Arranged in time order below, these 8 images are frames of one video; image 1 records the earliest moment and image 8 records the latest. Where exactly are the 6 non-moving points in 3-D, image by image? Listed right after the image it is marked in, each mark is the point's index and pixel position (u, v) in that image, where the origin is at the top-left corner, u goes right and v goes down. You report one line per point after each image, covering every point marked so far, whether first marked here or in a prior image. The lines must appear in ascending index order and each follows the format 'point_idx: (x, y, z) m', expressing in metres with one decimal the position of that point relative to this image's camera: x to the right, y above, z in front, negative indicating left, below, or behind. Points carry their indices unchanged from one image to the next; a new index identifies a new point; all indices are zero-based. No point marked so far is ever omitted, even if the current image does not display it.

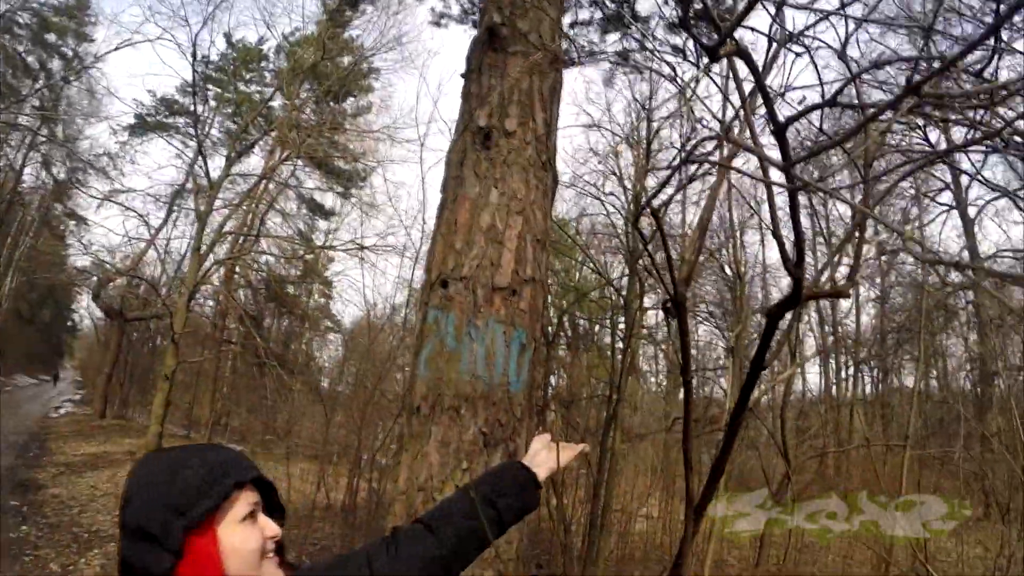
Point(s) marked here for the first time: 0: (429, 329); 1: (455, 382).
0: (-0.5, -0.2, +3.9) m
1: (-0.3, -0.5, +3.8) m
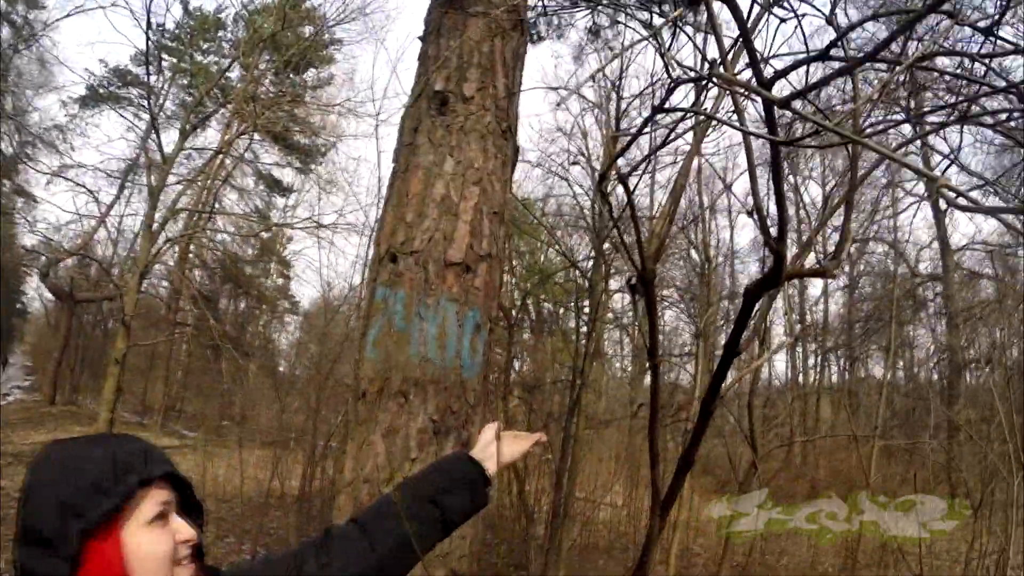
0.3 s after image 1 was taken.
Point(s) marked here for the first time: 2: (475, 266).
0: (-0.7, -0.1, +3.7) m
1: (-0.6, -0.4, +3.6) m
2: (-0.2, +0.1, +3.7) m
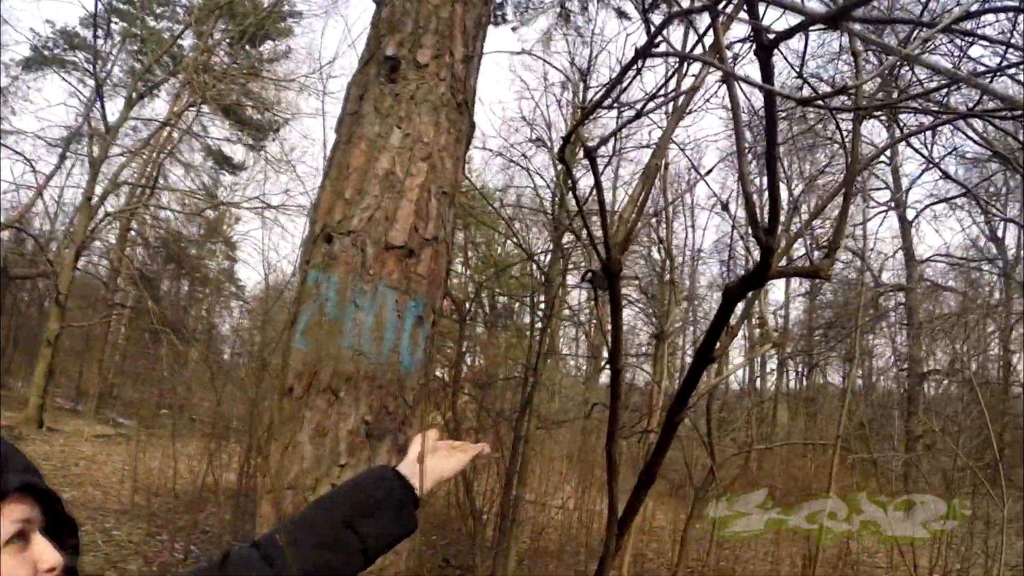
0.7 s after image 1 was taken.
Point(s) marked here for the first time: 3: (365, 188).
0: (-1.0, 0.0, +3.3) m
1: (-0.9, -0.3, +3.2) m
2: (-0.5, +0.2, +3.4) m
3: (-0.8, +0.5, +3.4) m
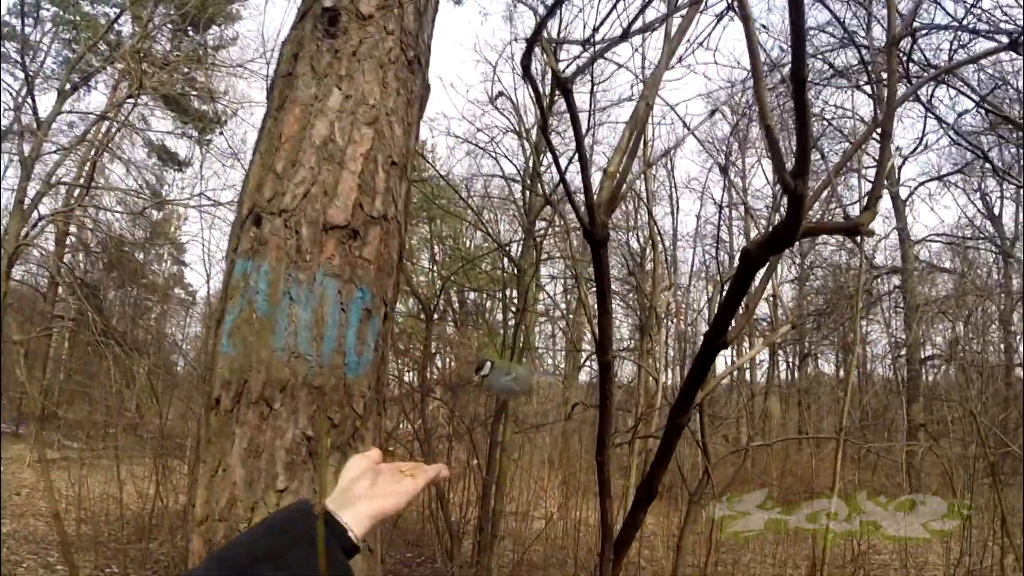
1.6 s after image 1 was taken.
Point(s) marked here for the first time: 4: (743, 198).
0: (-1.2, 0.0, +2.8) m
1: (-1.0, -0.3, +2.8) m
2: (-0.7, +0.3, +2.9) m
3: (-0.9, +0.5, +2.9) m
4: (+1.9, +0.7, +5.3) m
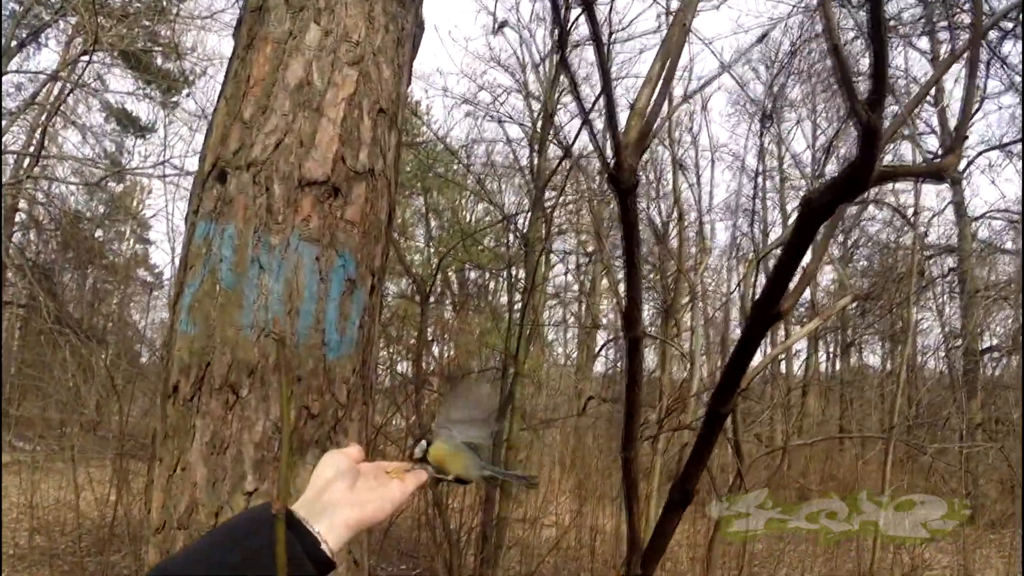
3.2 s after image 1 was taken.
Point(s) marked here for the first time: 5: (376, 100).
0: (-1.1, +0.1, +2.2) m
1: (-0.9, -0.2, +2.1) m
2: (-0.5, +0.4, +2.3) m
3: (-0.8, +0.6, +2.3) m
4: (+1.9, +0.9, +4.8) m
5: (-0.5, +0.7, +2.4) m
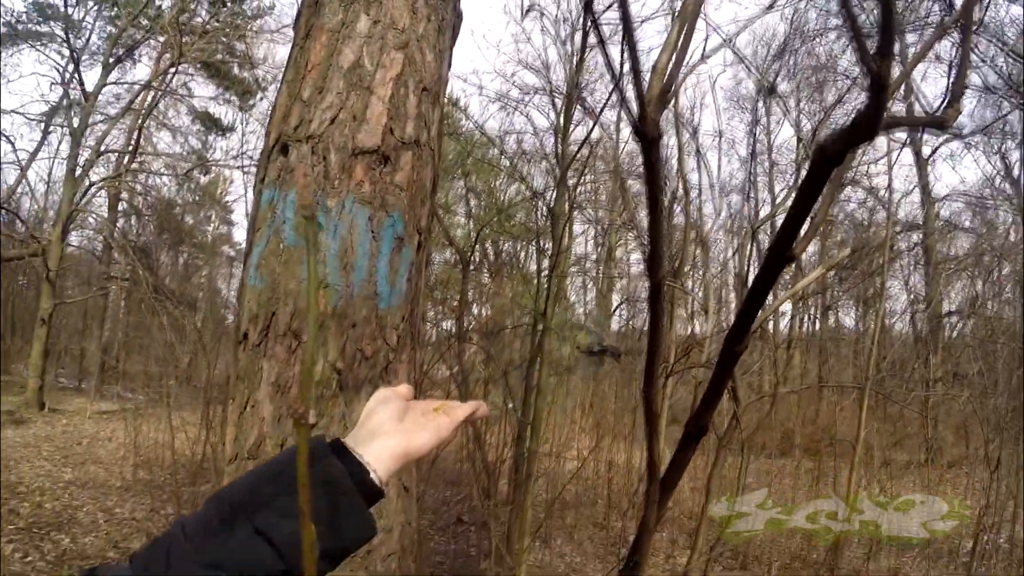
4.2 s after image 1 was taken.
0: (-1.0, +0.3, +2.7) m
1: (-0.8, 0.0, +2.6) m
2: (-0.5, +0.5, +2.7) m
3: (-0.8, +0.8, +2.7) m
4: (+2.2, +1.1, +5.0) m
5: (-0.4, +0.9, +2.9) m
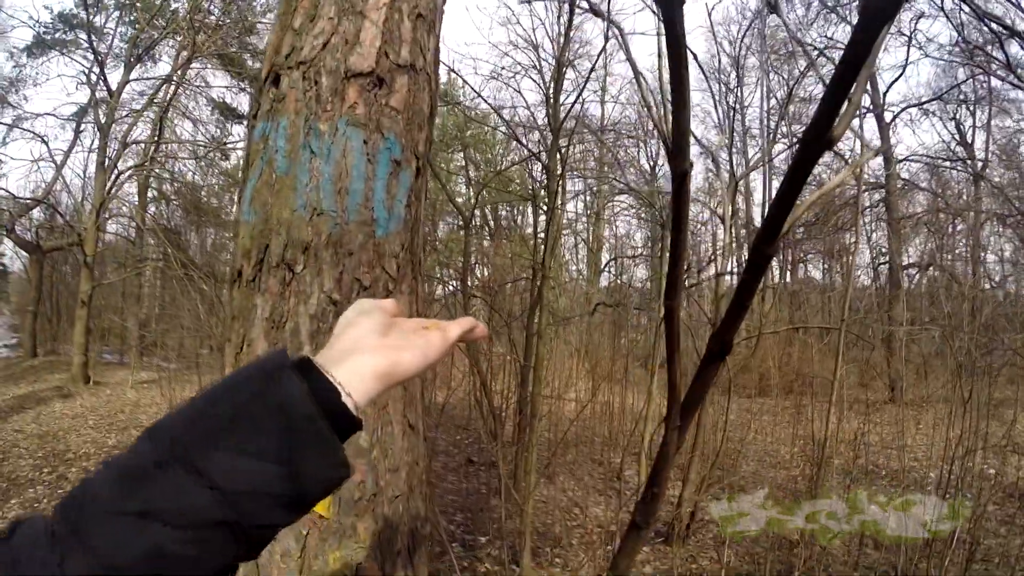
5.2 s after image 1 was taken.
0: (-1.0, +0.5, +2.6) m
1: (-0.8, +0.2, +2.5) m
2: (-0.5, +0.8, +2.6) m
3: (-0.8, +1.1, +2.6) m
4: (+2.3, +1.4, +4.7) m
5: (-0.4, +1.2, +2.7) m
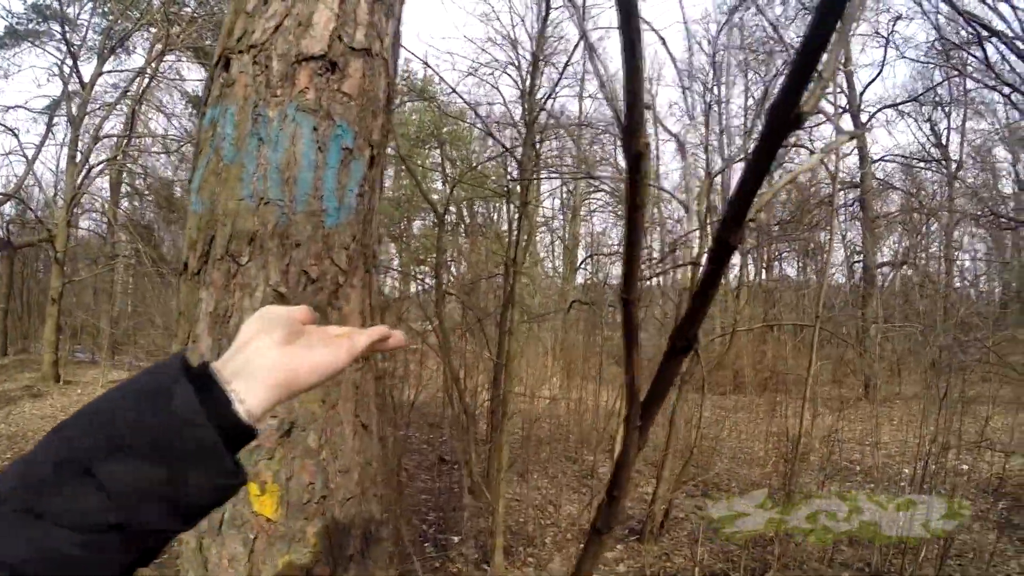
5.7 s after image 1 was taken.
0: (-1.2, +0.6, +2.5) m
1: (-1.0, +0.3, +2.4) m
2: (-0.6, +0.8, +2.5) m
3: (-0.9, +1.1, +2.5) m
4: (+2.1, +1.4, +4.7) m
5: (-0.6, +1.2, +2.6) m
